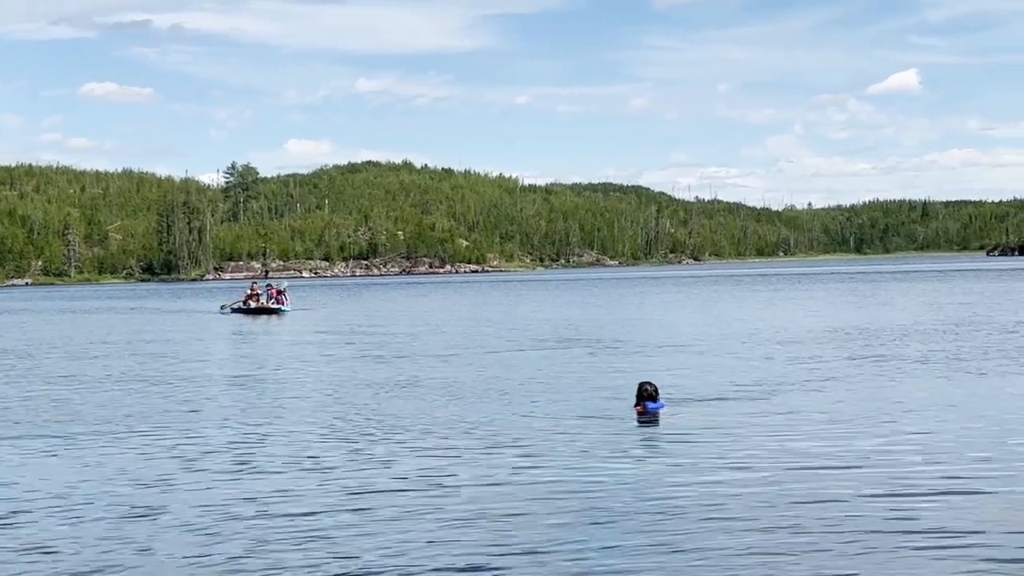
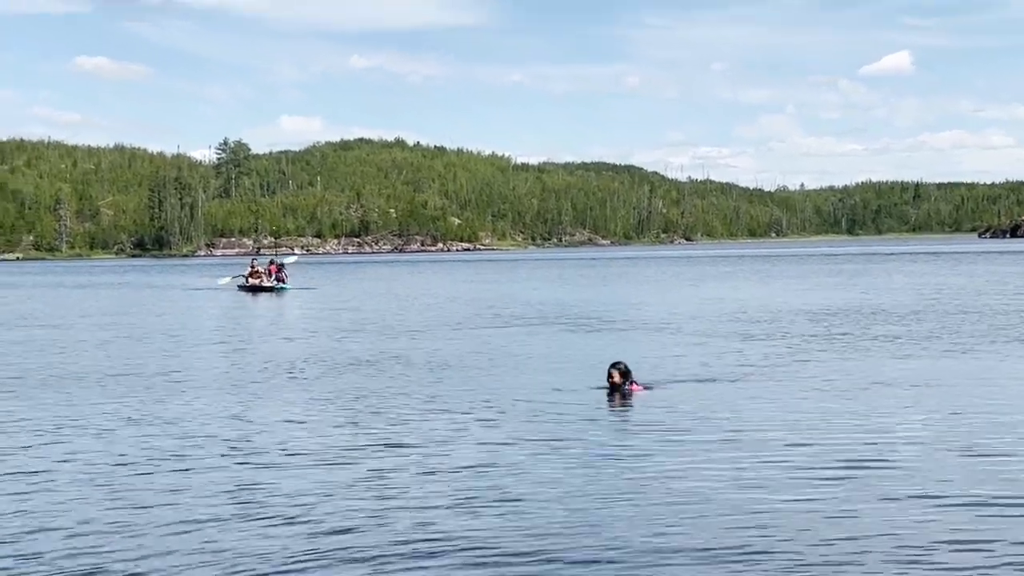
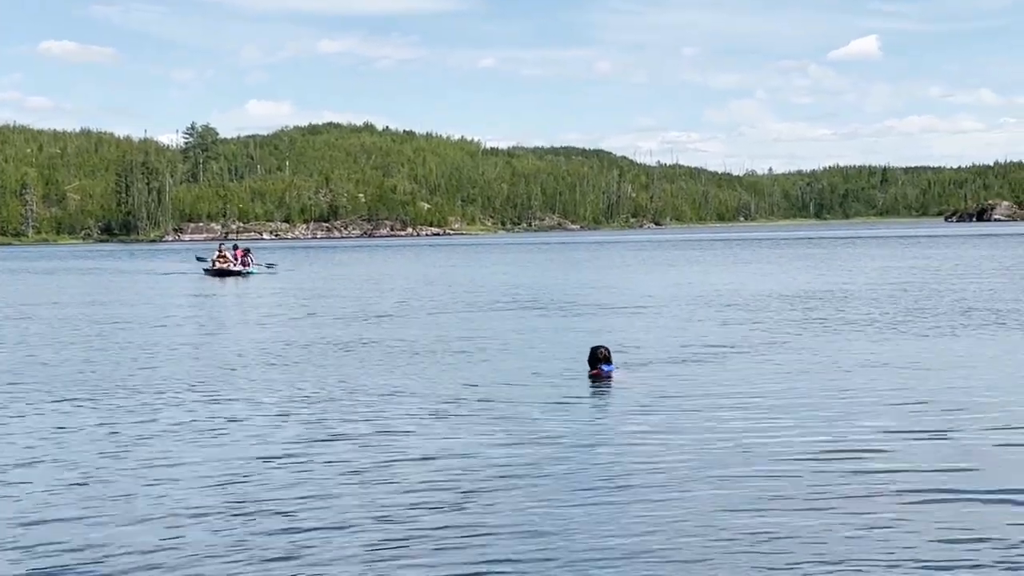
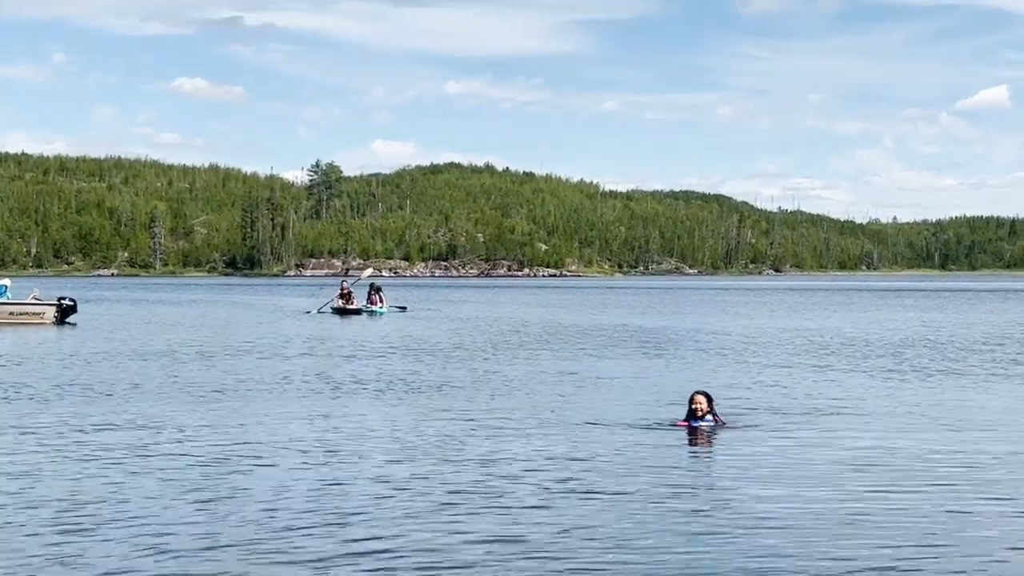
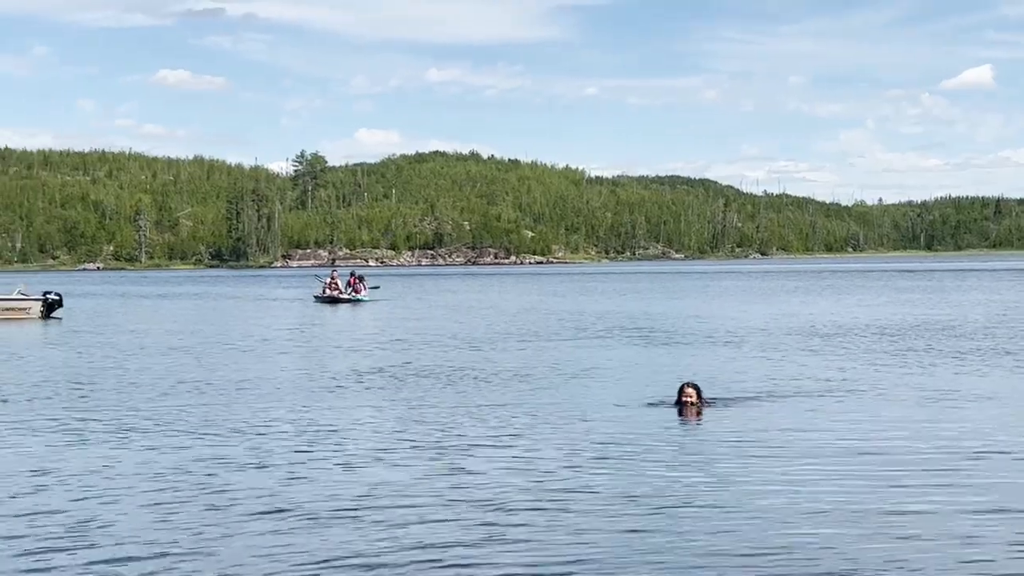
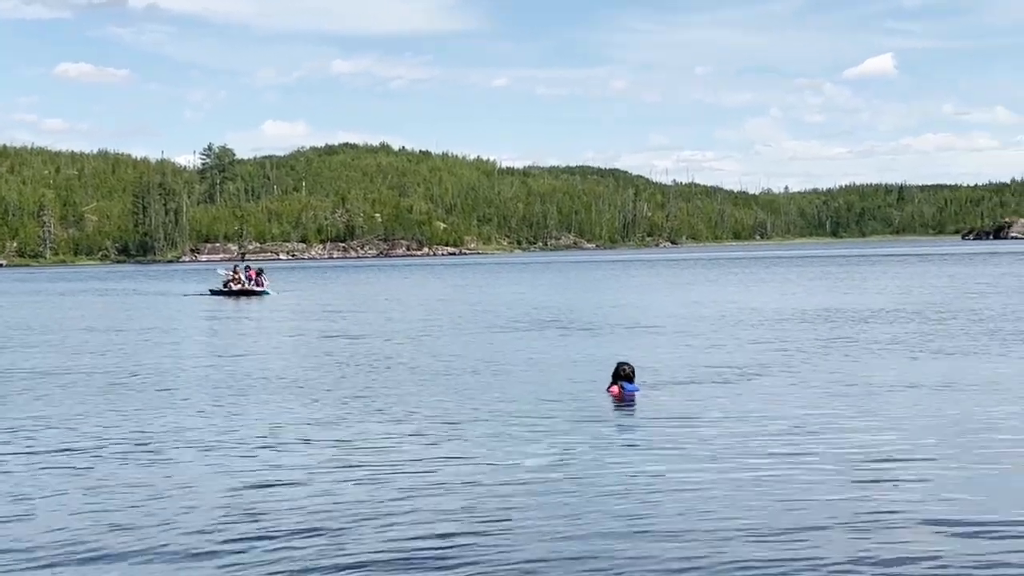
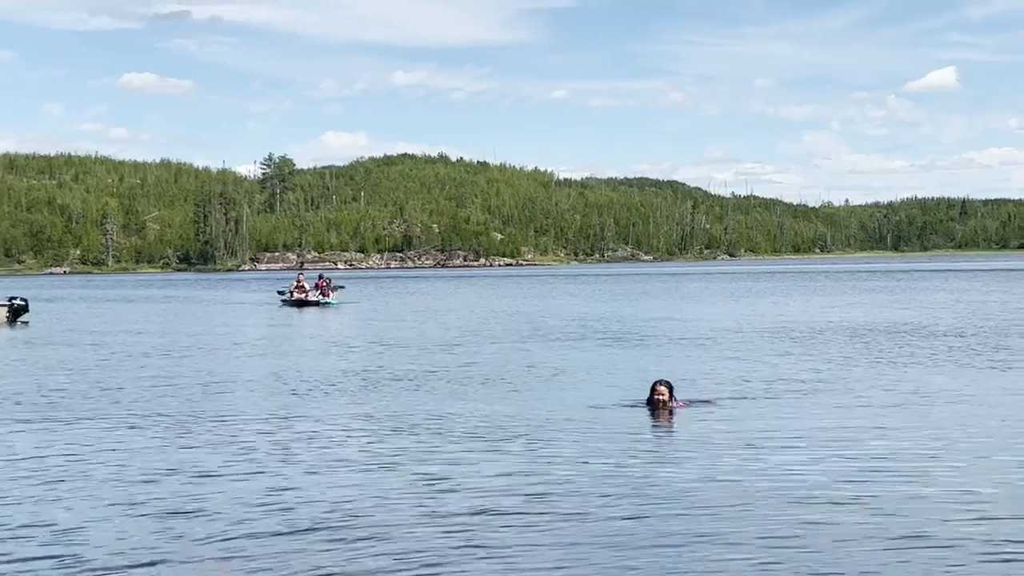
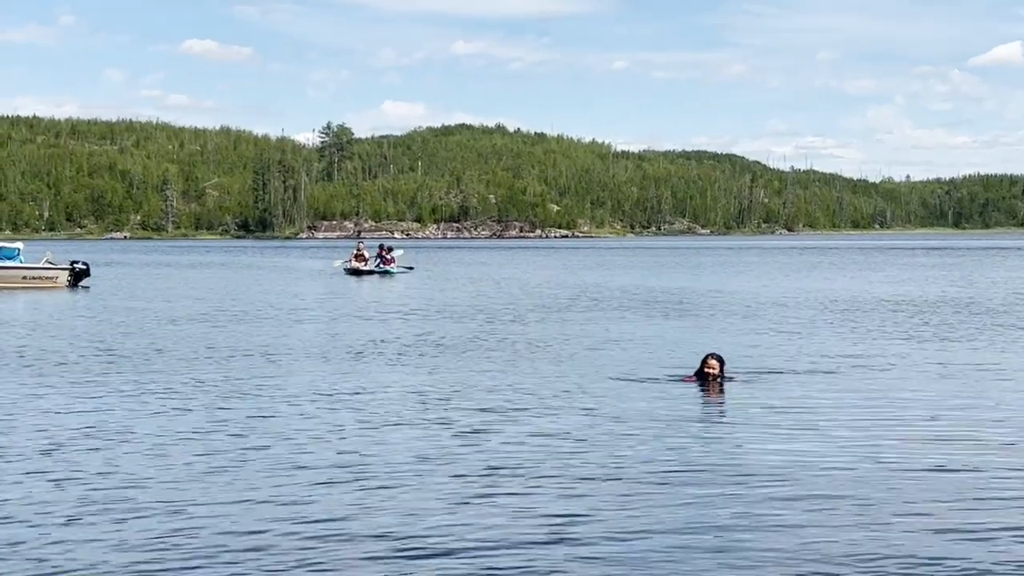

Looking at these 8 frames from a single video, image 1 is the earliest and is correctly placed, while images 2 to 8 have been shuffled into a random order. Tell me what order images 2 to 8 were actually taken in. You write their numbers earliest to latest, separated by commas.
6, 3, 2, 7, 5, 8, 4
